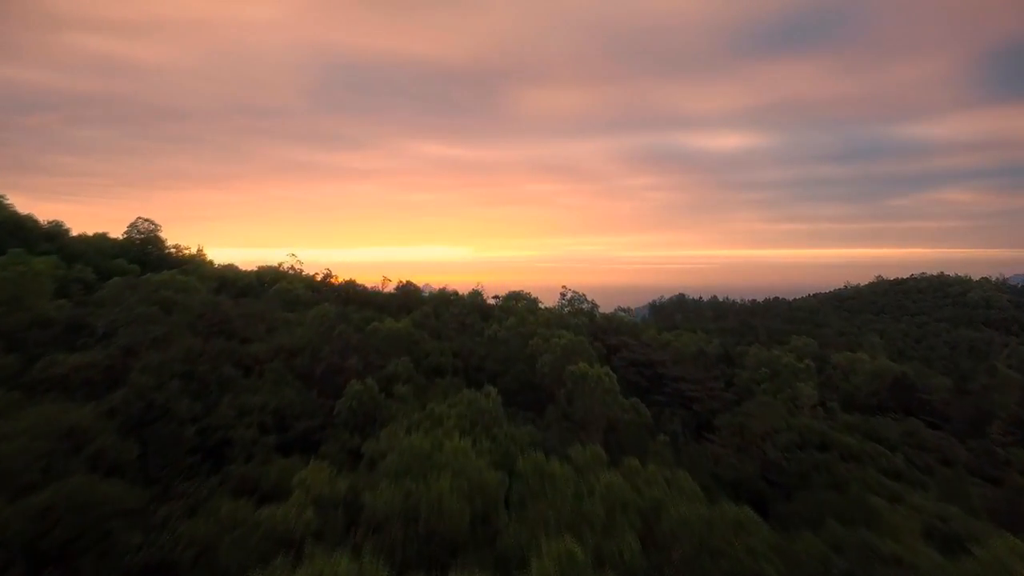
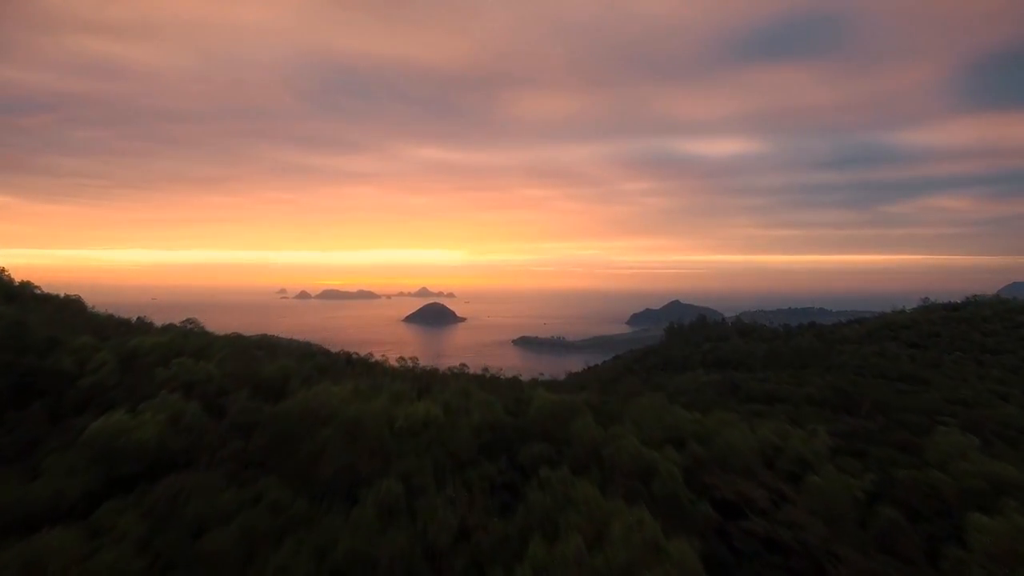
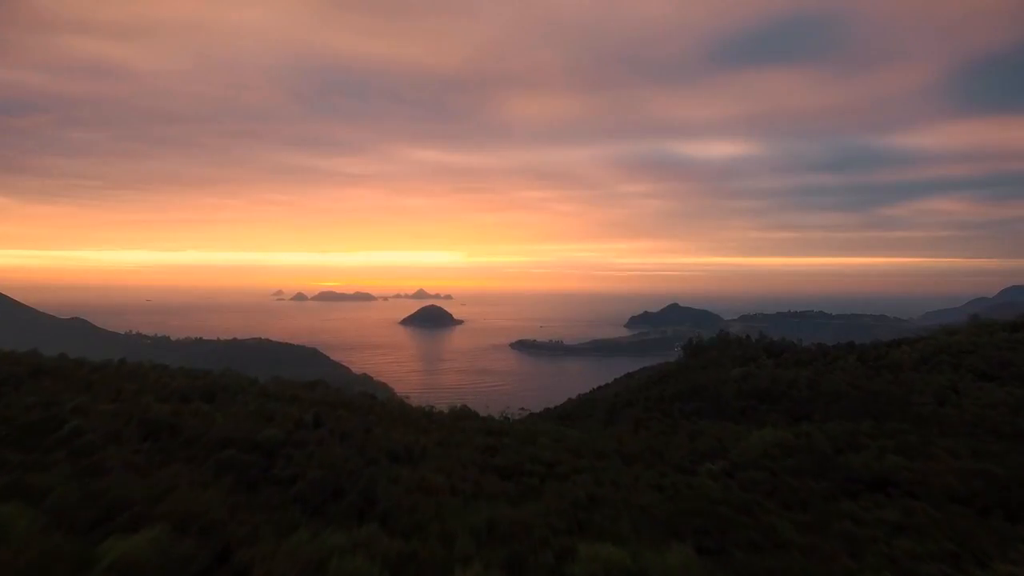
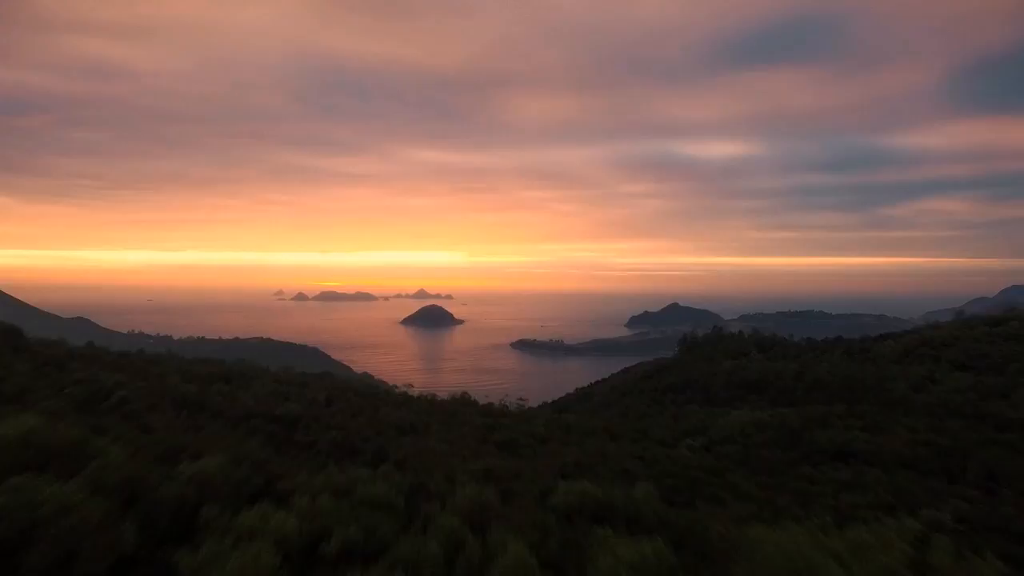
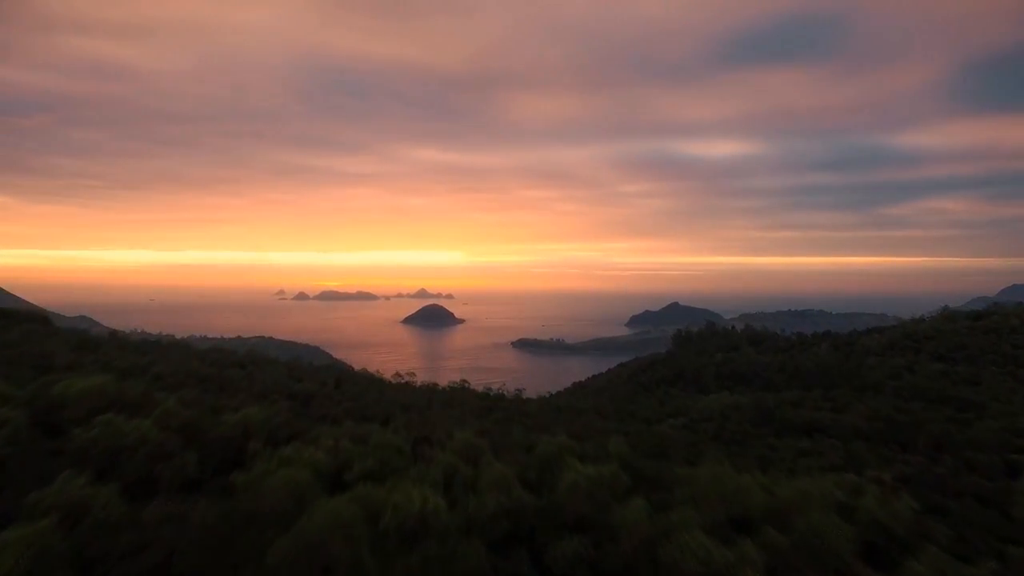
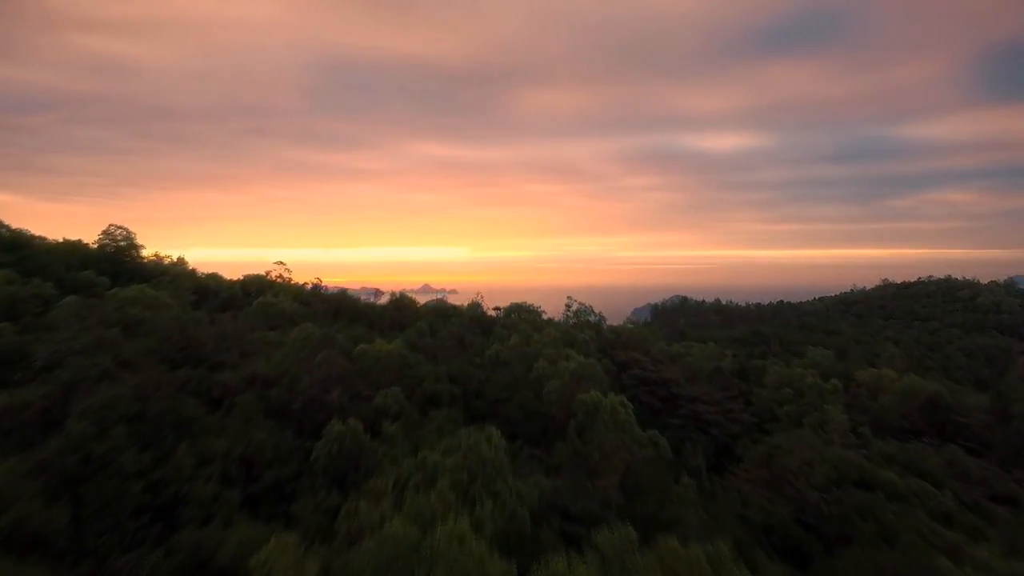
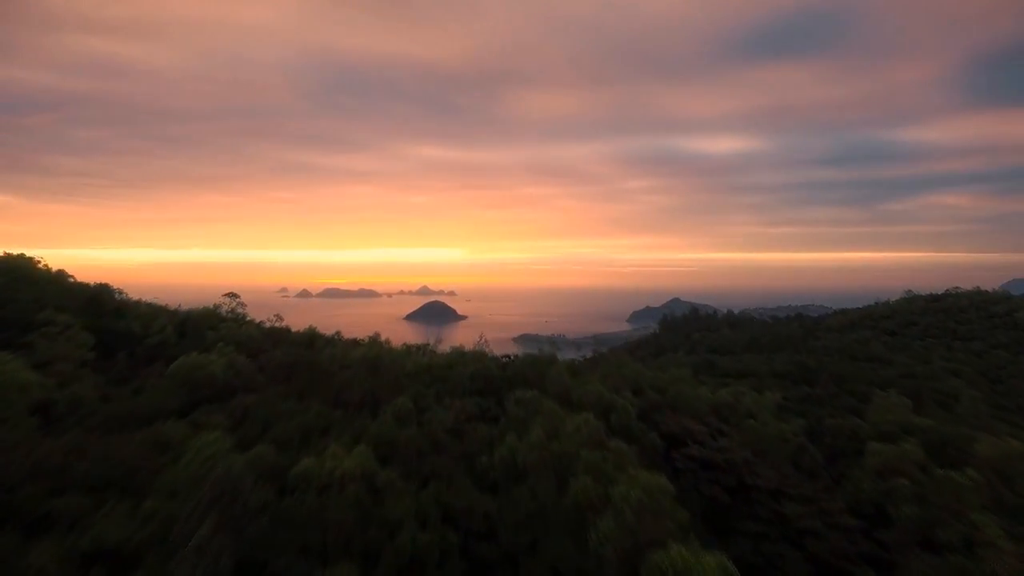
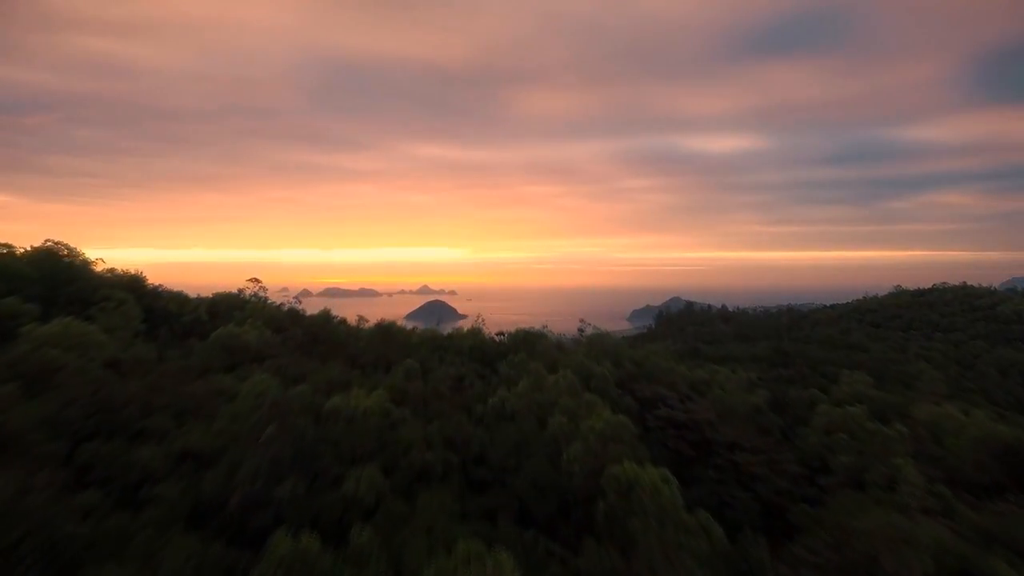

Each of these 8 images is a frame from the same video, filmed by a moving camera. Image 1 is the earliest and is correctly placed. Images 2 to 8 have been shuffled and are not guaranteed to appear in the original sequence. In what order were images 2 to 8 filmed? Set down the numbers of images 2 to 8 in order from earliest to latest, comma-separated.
6, 8, 7, 2, 5, 4, 3
